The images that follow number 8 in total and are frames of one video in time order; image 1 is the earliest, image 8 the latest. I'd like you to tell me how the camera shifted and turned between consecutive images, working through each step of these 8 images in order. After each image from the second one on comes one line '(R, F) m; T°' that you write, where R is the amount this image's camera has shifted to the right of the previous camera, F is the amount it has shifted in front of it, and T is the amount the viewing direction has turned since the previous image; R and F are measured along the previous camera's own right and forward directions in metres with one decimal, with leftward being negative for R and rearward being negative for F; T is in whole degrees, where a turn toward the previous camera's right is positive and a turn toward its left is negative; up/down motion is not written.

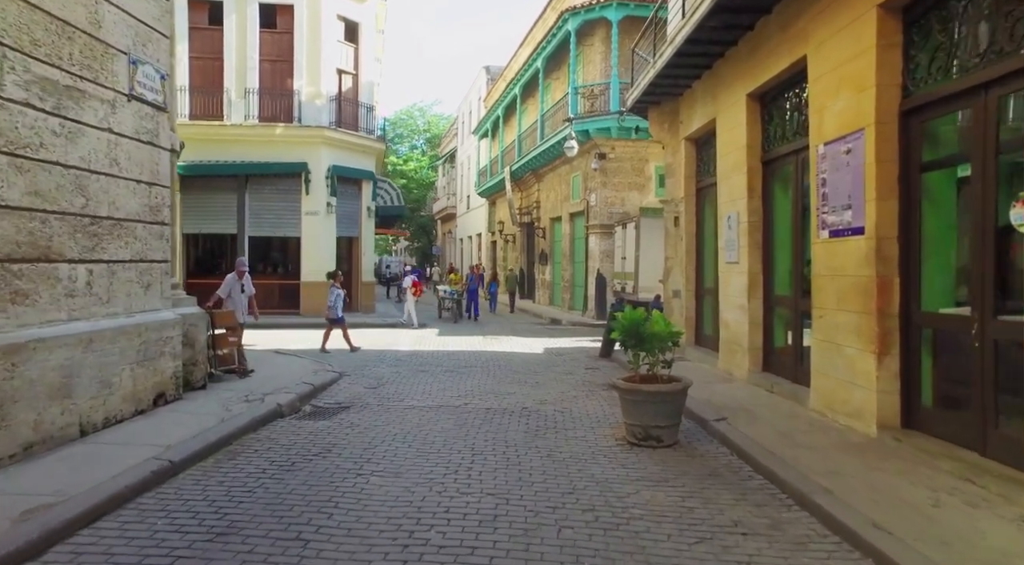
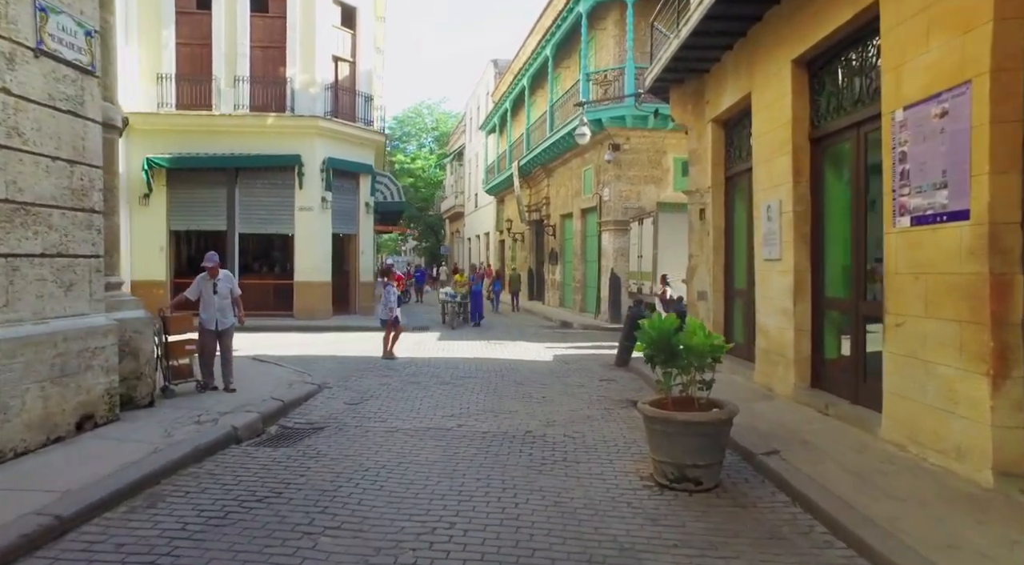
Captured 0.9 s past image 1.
(+0.1, +1.4) m; -1°
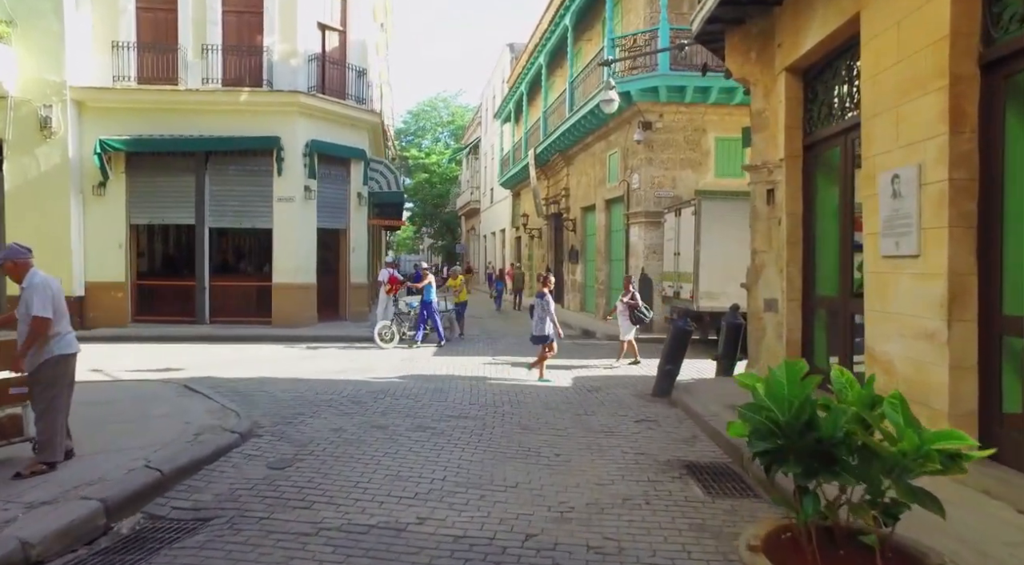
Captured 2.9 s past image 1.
(+0.2, +2.9) m; -2°
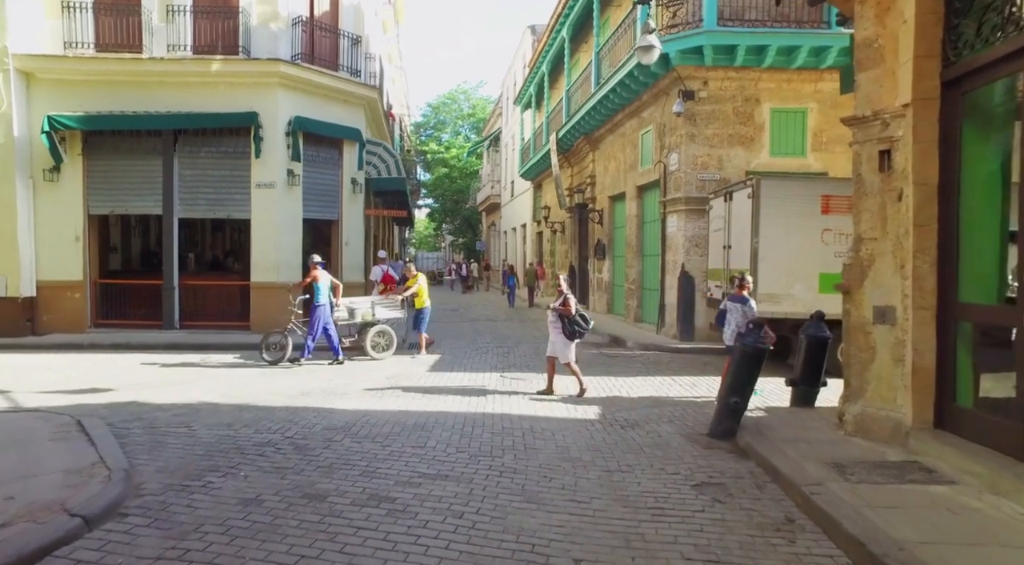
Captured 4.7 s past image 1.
(+0.2, +2.6) m; -2°
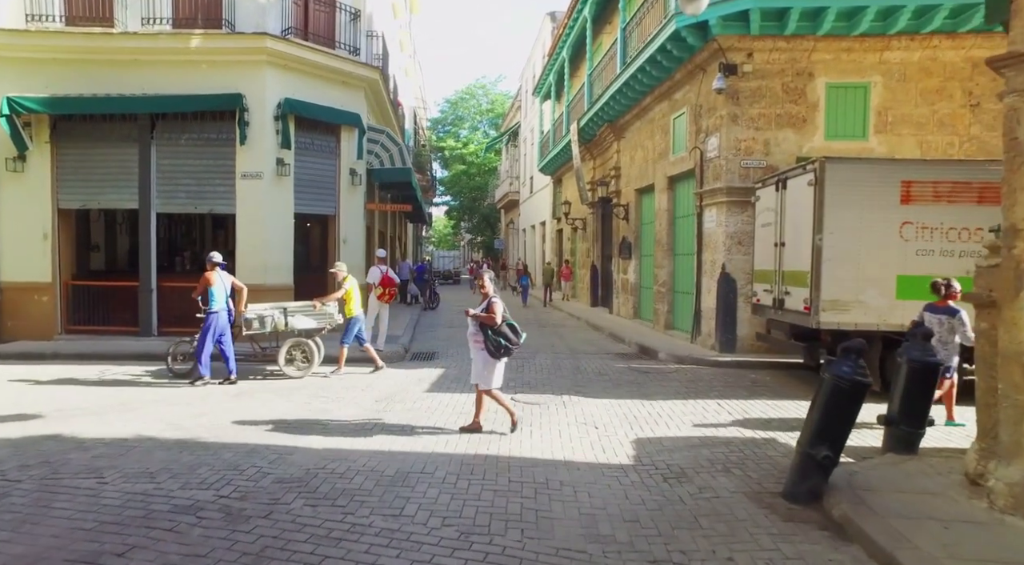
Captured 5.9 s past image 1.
(+0.1, +1.8) m; -2°
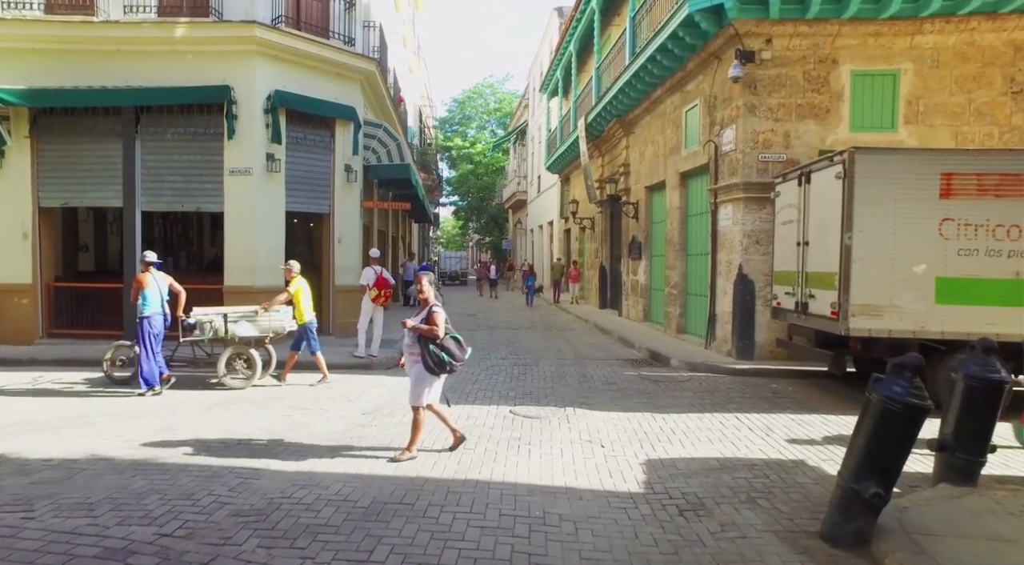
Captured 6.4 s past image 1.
(+0.1, +0.8) m; -1°
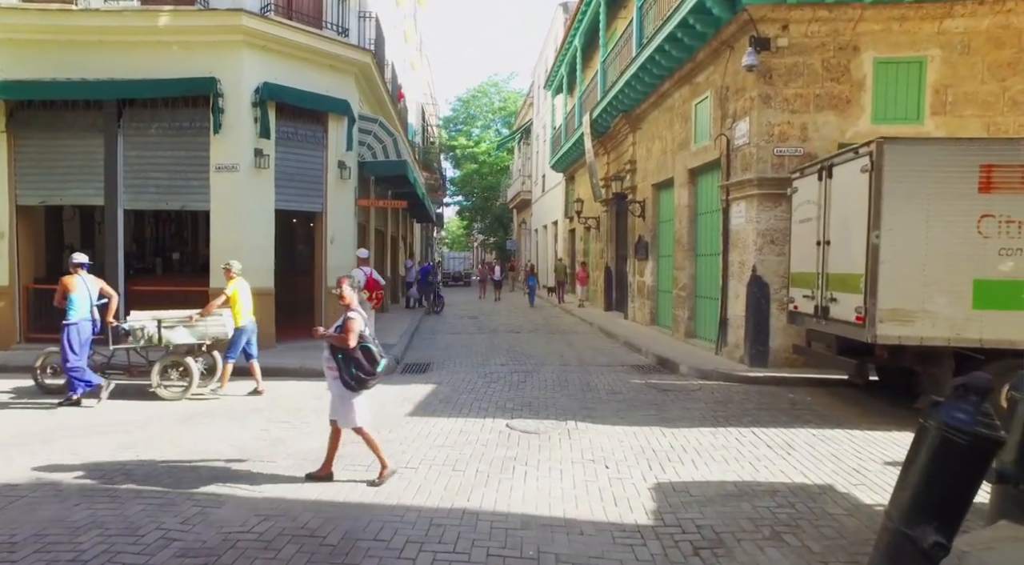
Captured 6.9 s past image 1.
(+0.1, +0.7) m; 0°
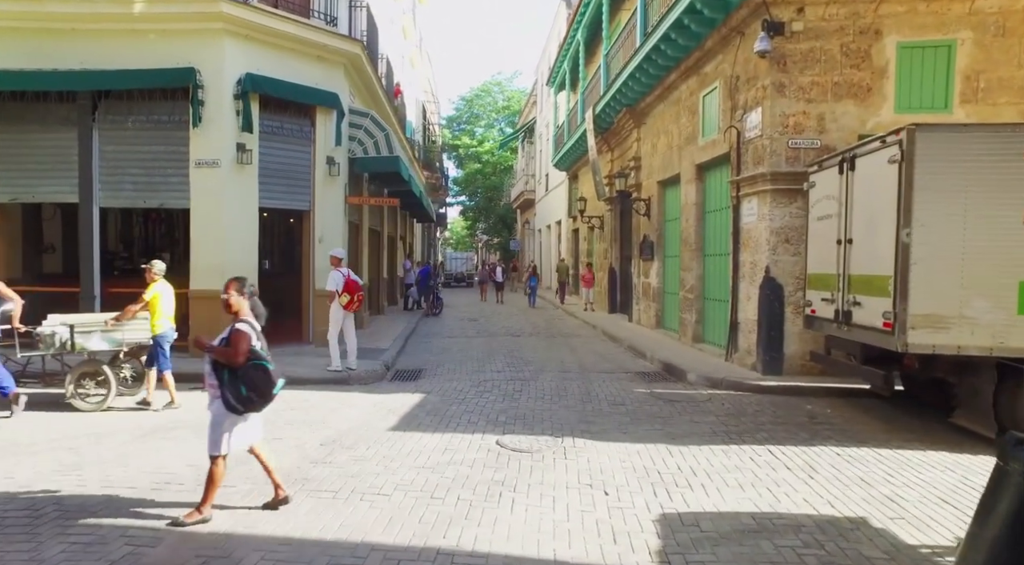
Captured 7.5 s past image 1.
(+0.1, +0.7) m; 0°
